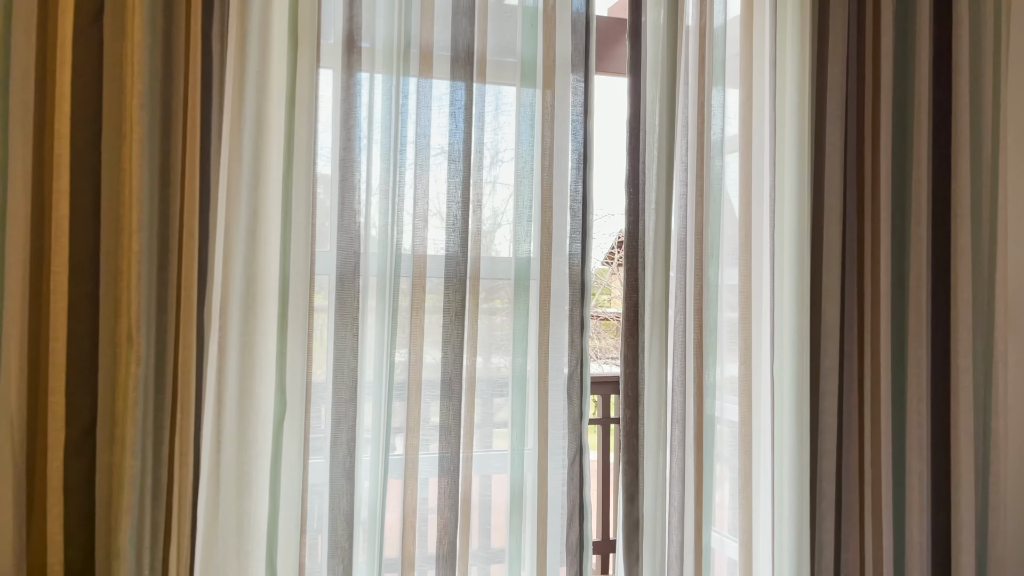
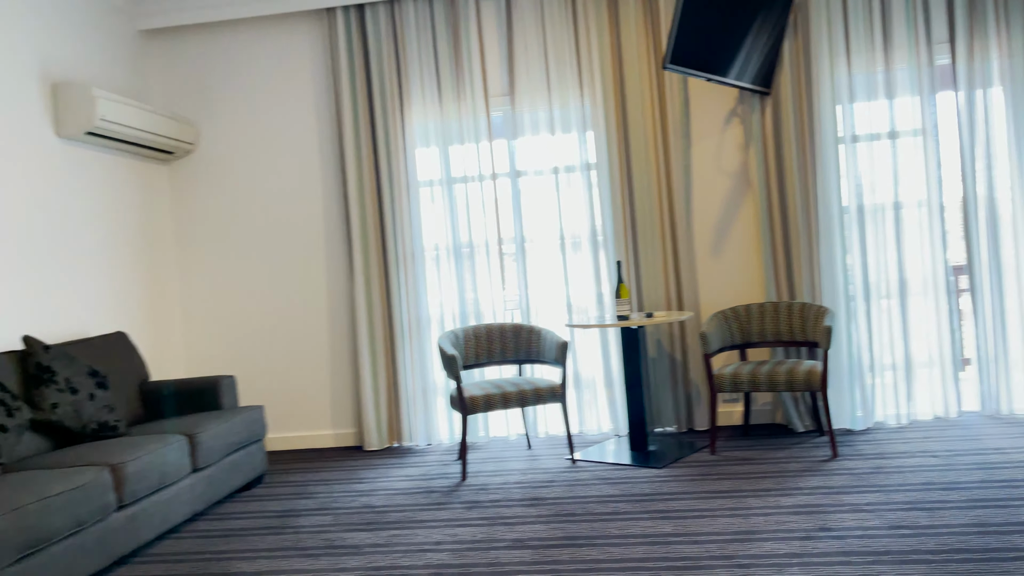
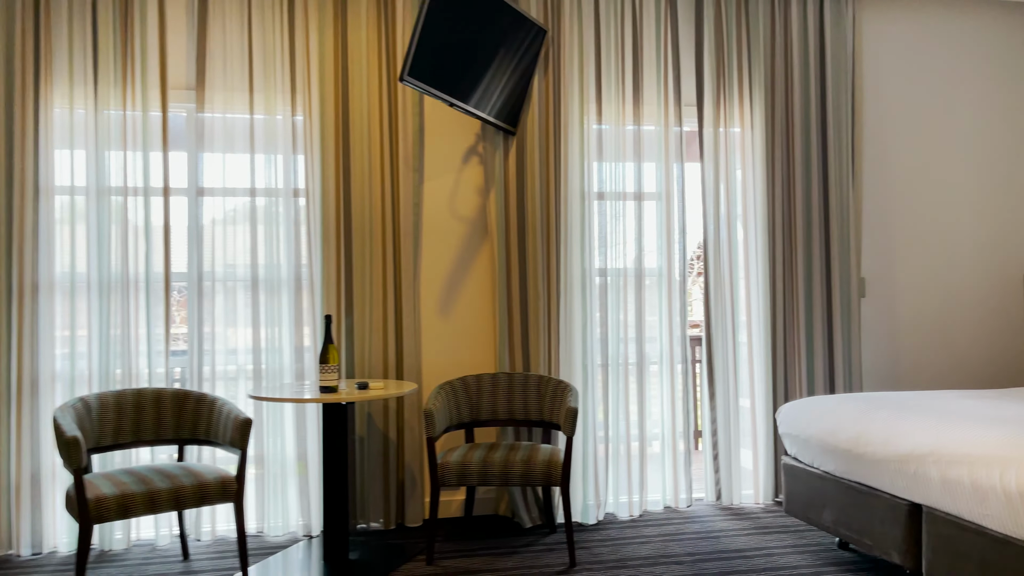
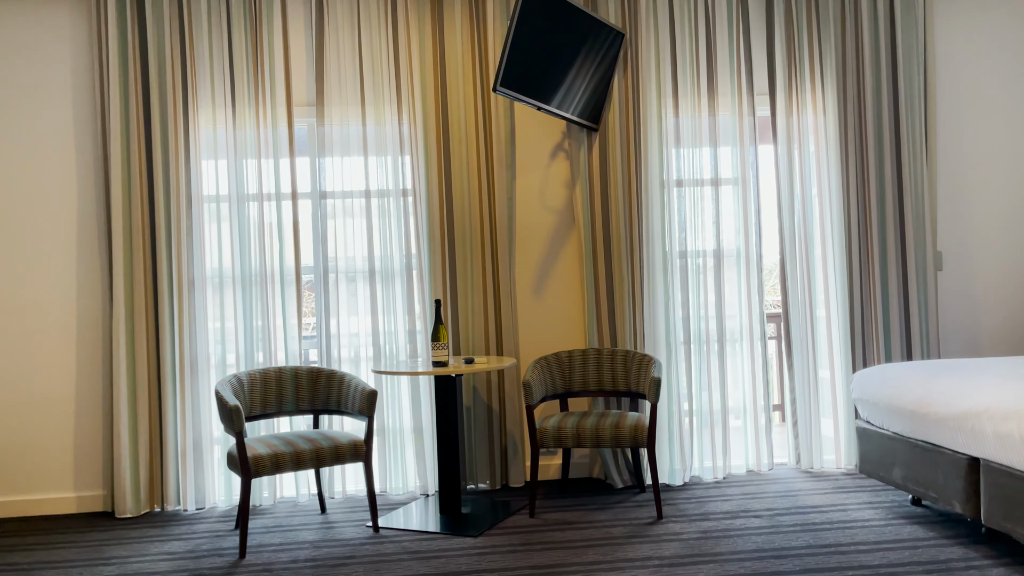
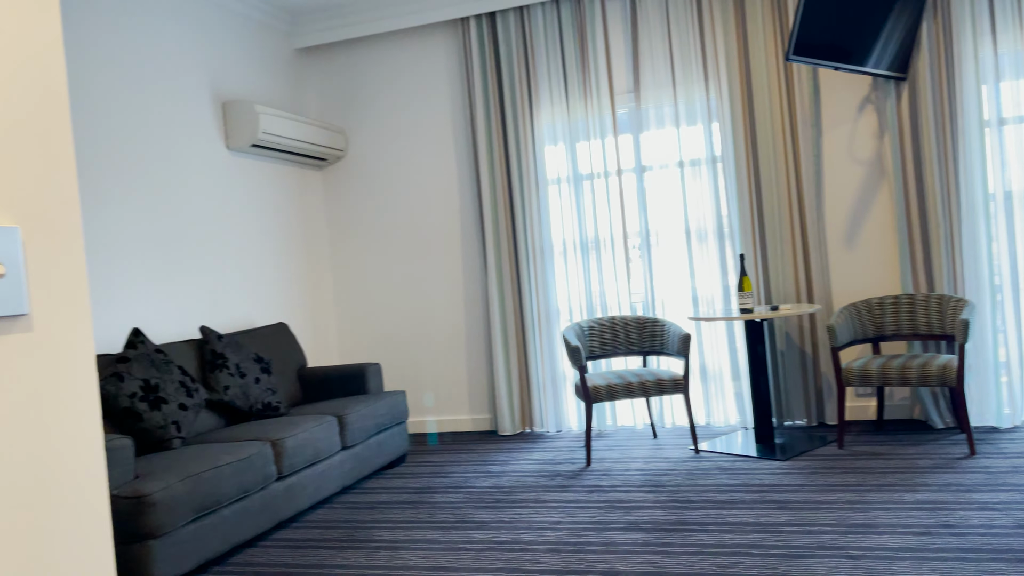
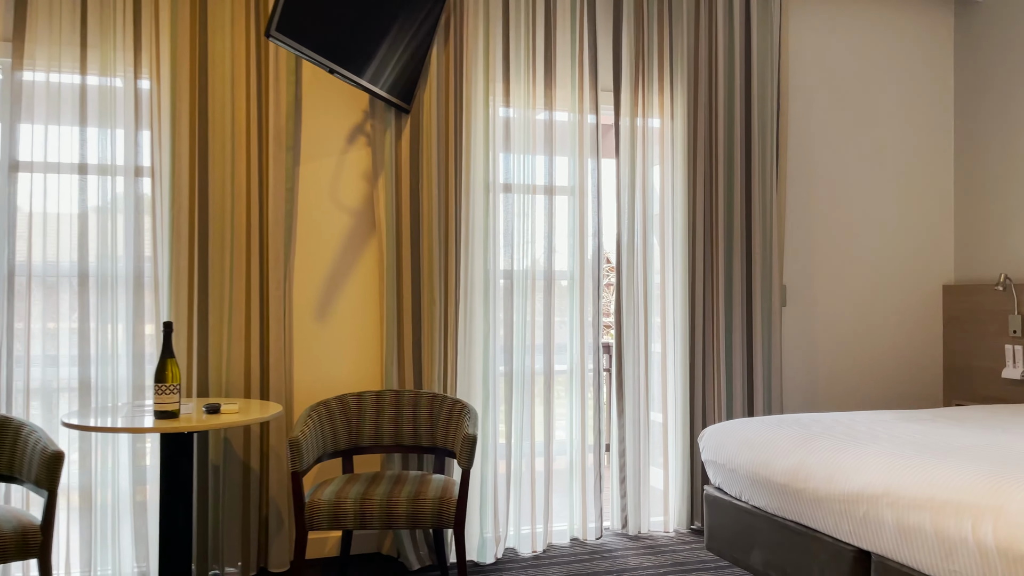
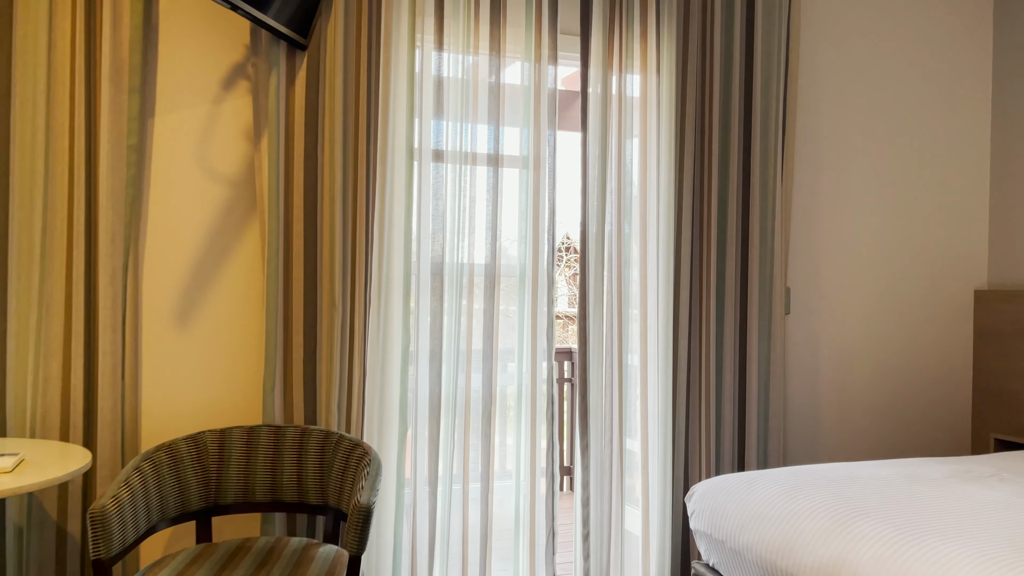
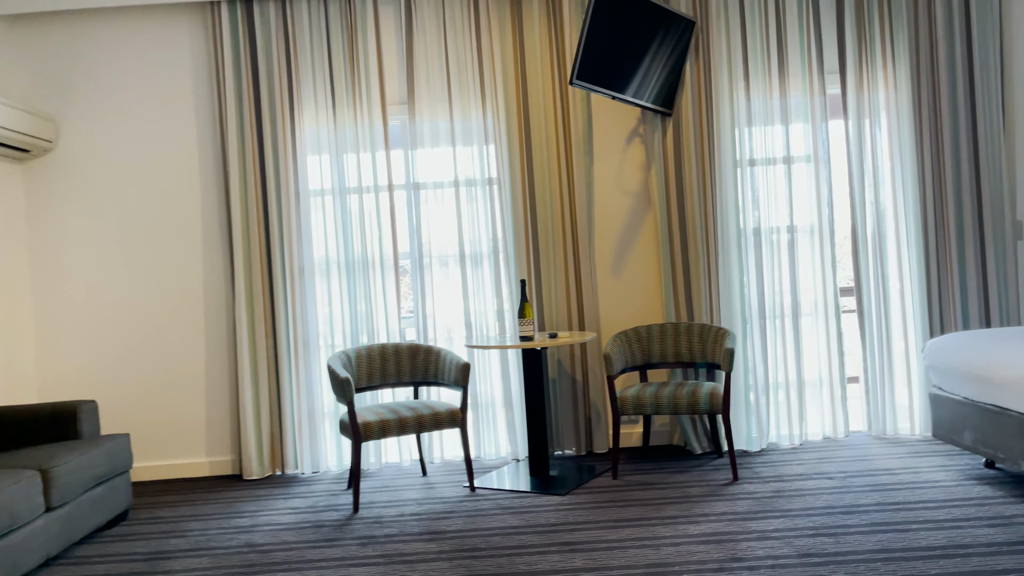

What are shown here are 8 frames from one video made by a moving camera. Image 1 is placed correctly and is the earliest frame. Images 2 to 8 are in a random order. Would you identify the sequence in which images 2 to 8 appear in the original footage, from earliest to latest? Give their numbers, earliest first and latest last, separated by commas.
7, 6, 3, 4, 8, 2, 5
